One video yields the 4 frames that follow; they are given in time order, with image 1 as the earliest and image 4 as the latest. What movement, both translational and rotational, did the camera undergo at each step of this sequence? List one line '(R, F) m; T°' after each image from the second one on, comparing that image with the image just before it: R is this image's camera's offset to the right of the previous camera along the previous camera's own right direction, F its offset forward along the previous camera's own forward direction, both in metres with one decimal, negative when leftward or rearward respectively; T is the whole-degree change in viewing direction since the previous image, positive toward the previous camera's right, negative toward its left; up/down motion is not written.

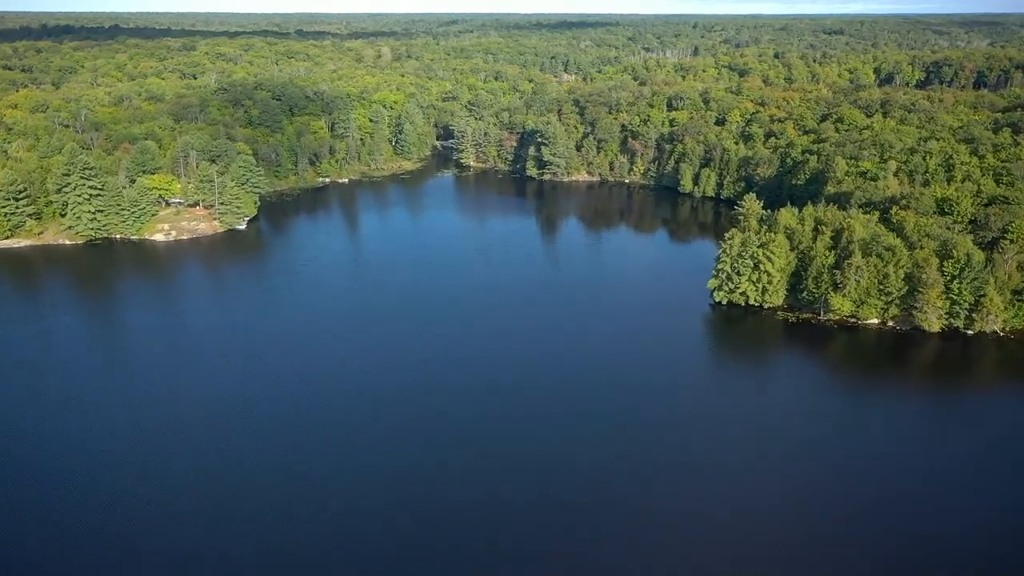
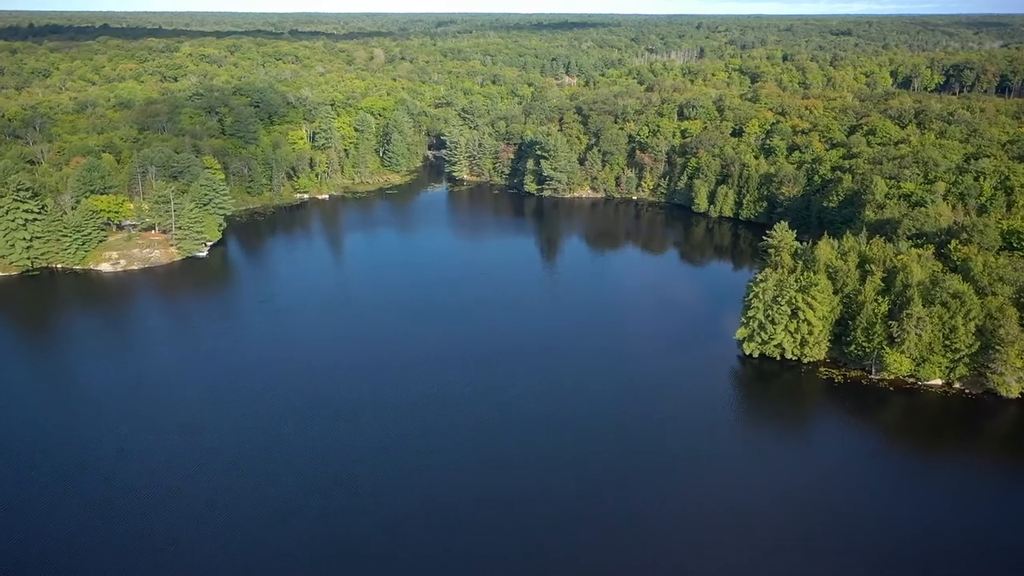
(+0.4, +7.3) m; 0°
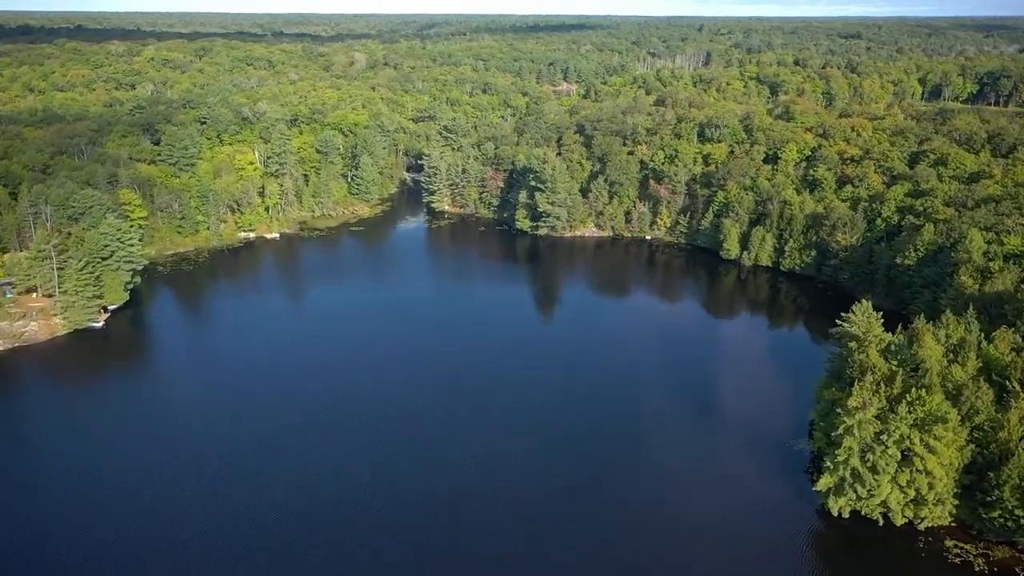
(+0.6, +12.7) m; 0°
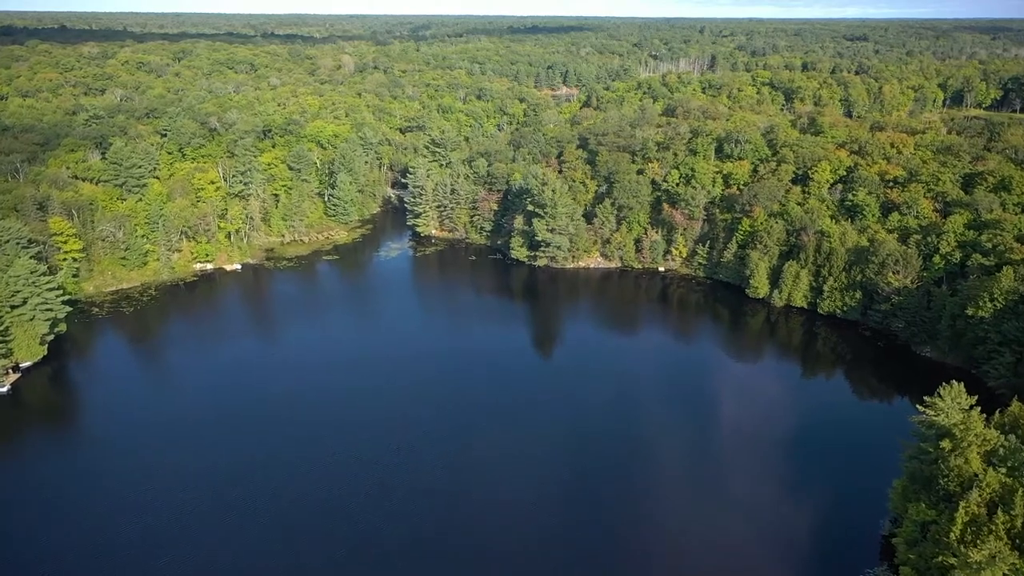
(+0.2, +7.6) m; 0°
